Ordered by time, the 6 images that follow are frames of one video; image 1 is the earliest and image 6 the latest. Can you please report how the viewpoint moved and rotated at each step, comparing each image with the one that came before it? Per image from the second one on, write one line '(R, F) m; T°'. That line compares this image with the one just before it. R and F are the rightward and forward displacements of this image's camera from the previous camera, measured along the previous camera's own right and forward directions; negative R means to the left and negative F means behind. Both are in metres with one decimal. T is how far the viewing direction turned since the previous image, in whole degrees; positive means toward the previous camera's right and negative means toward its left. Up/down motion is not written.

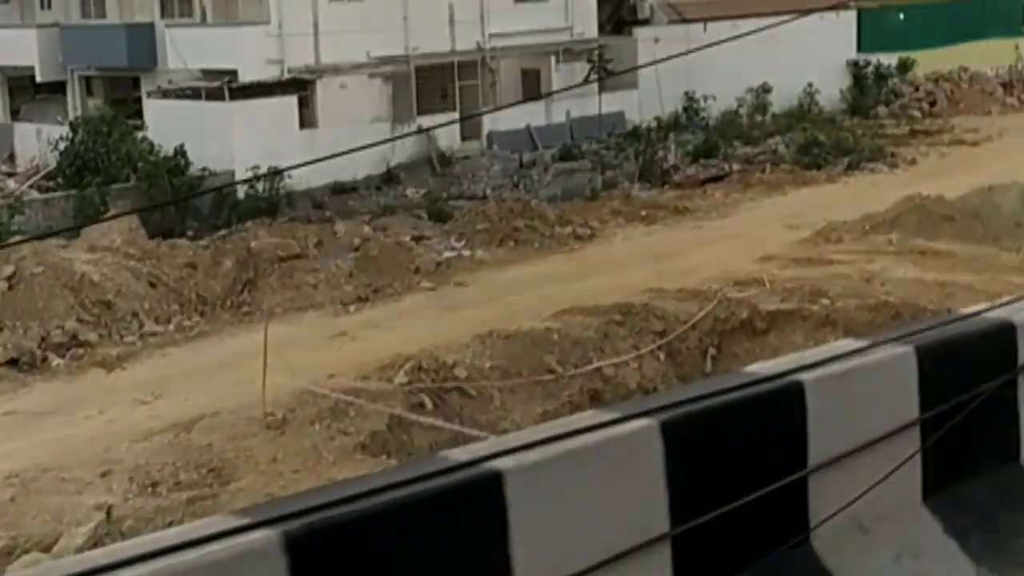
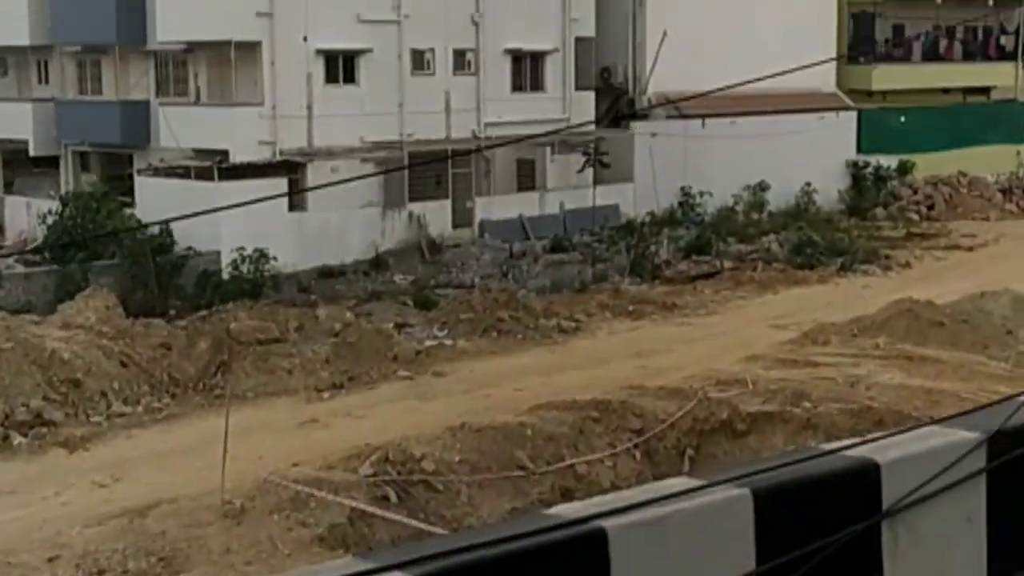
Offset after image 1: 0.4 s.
(+0.3, +0.3) m; 0°
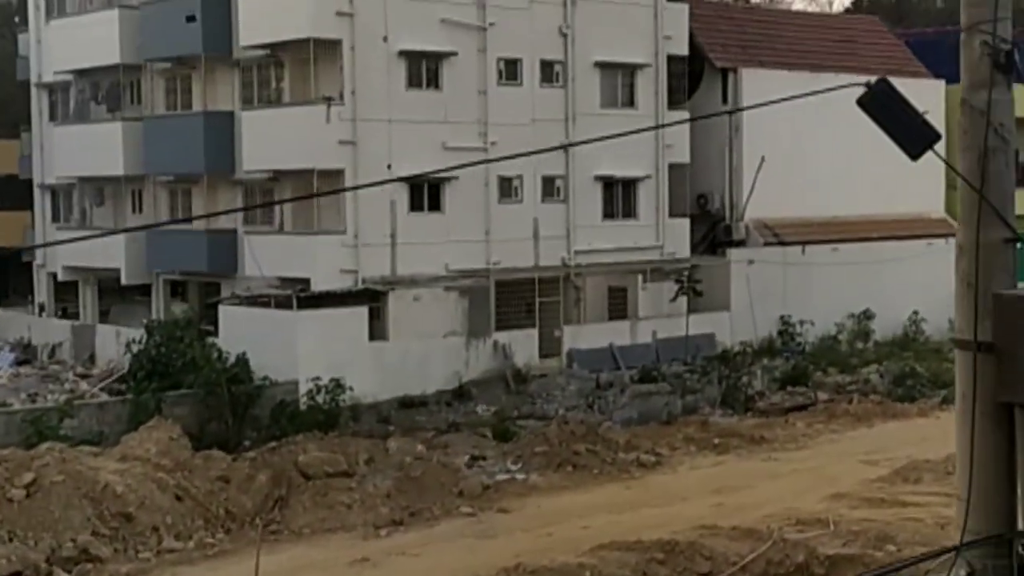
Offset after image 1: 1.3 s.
(+0.7, +0.7) m; -5°
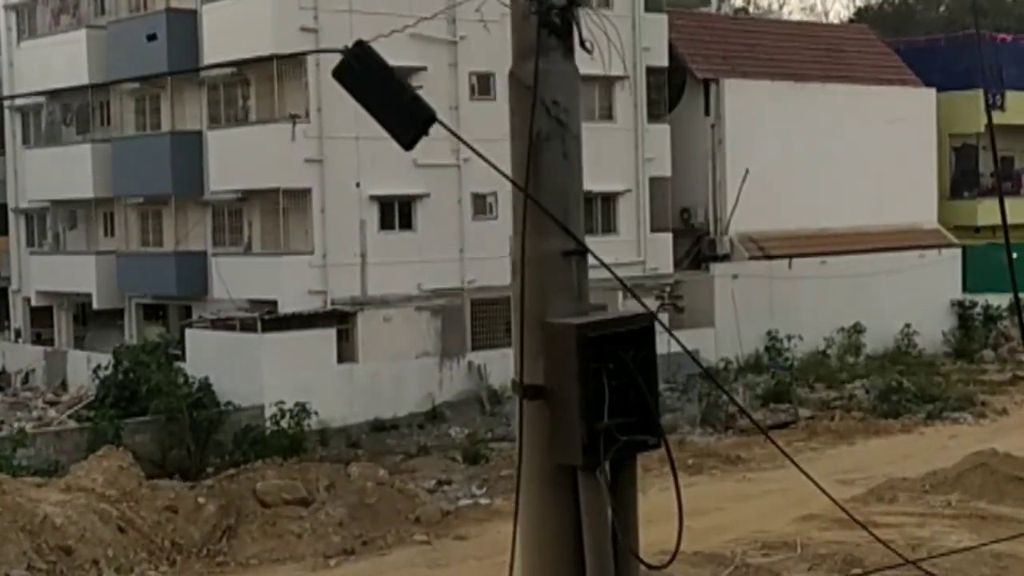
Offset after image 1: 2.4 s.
(+0.7, +0.6) m; -1°
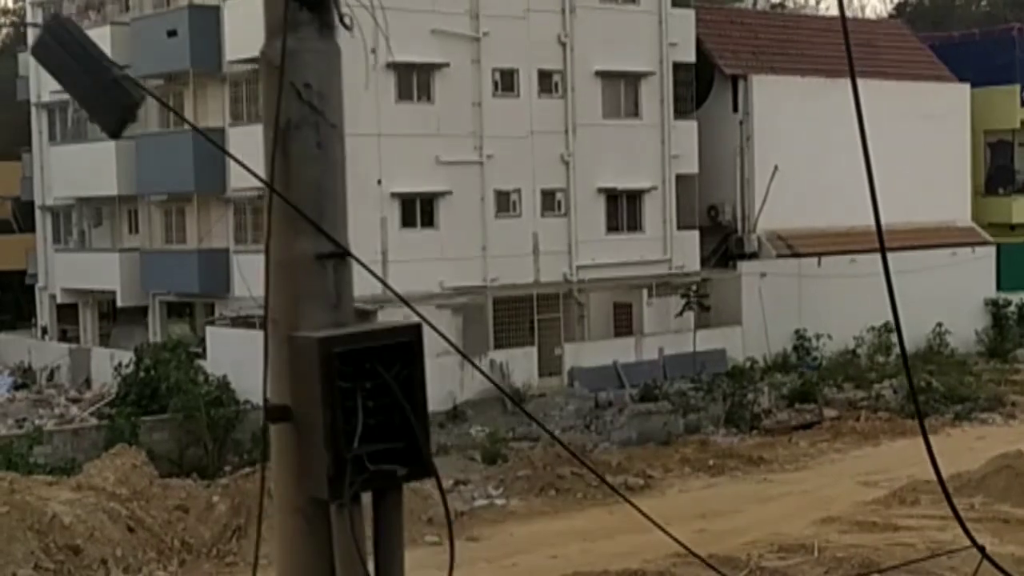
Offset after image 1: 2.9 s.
(+0.3, +0.2) m; -1°
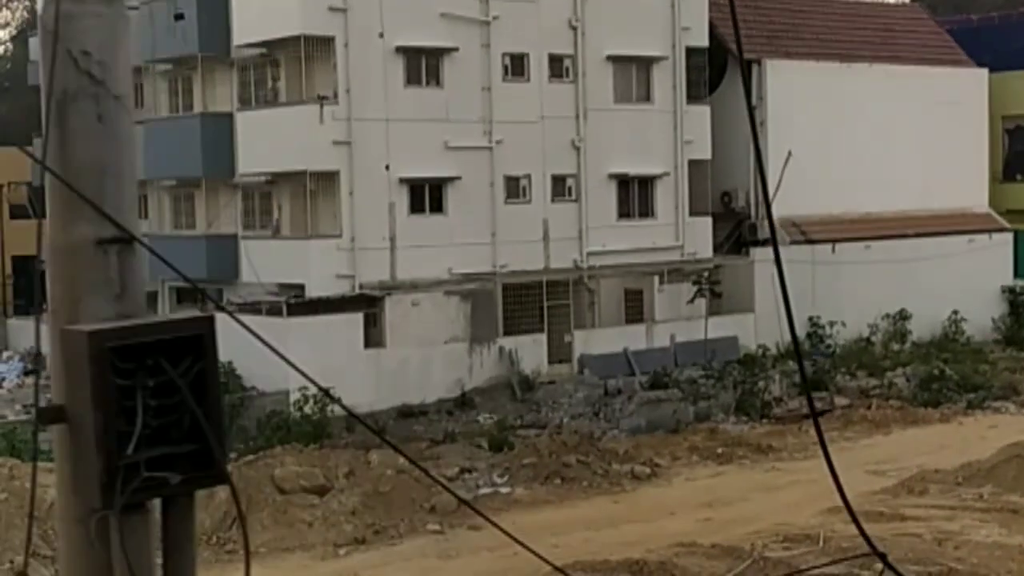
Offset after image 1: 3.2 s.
(+0.2, +0.2) m; -1°
